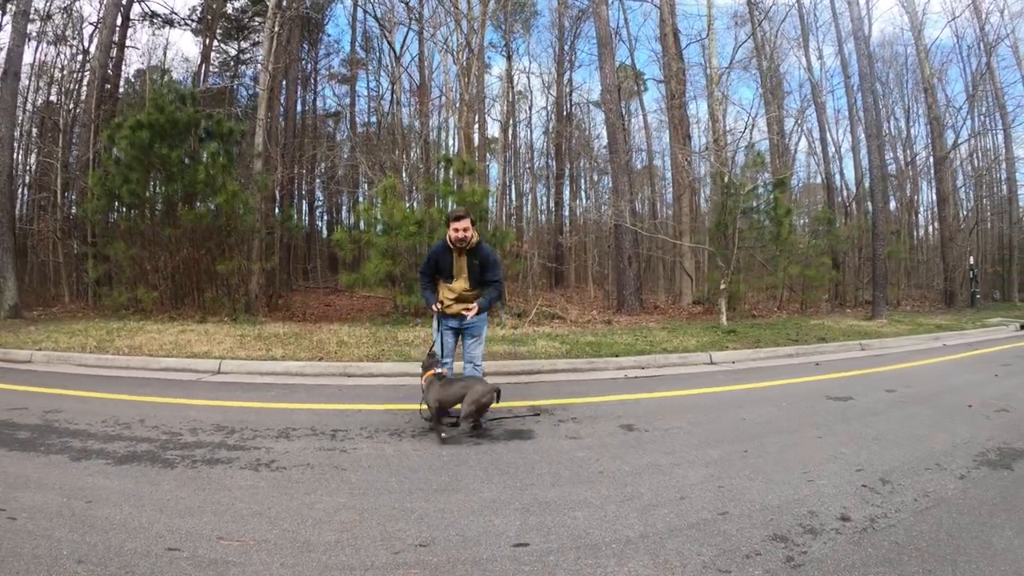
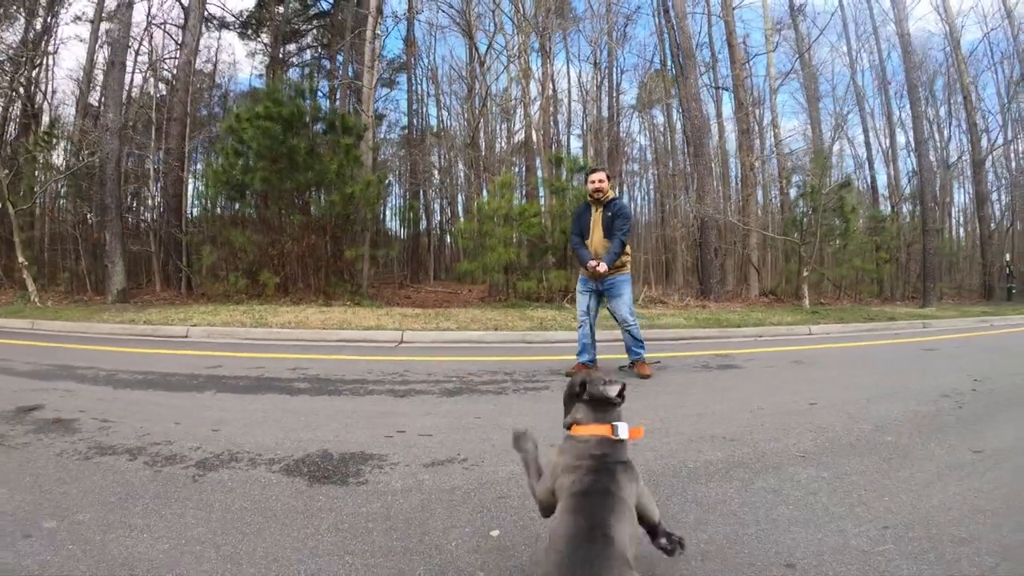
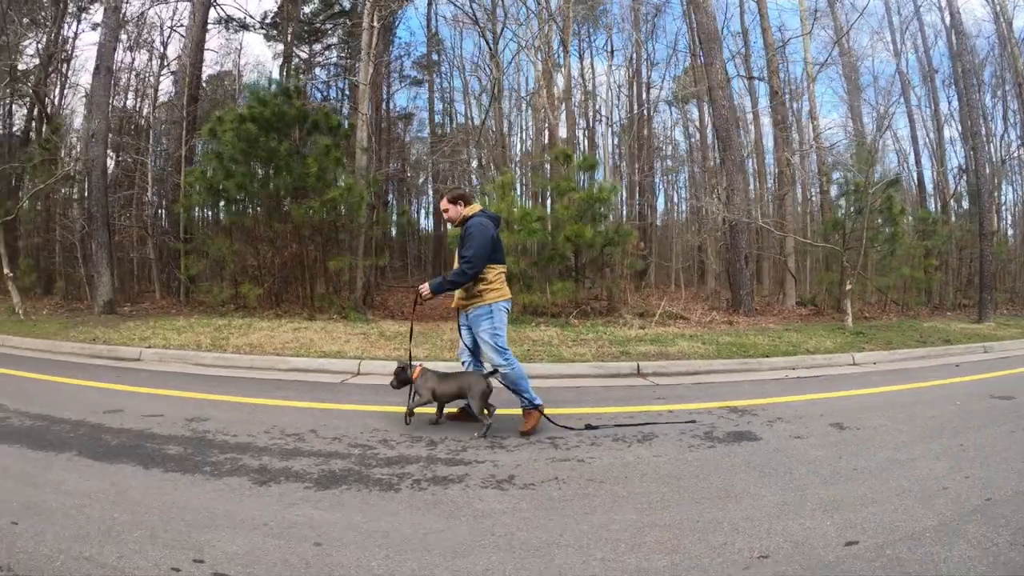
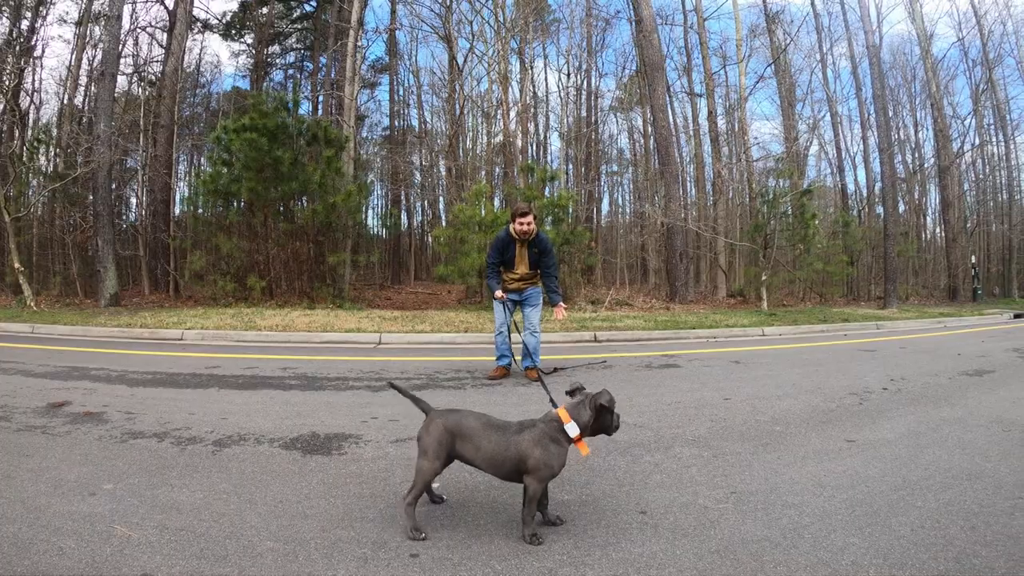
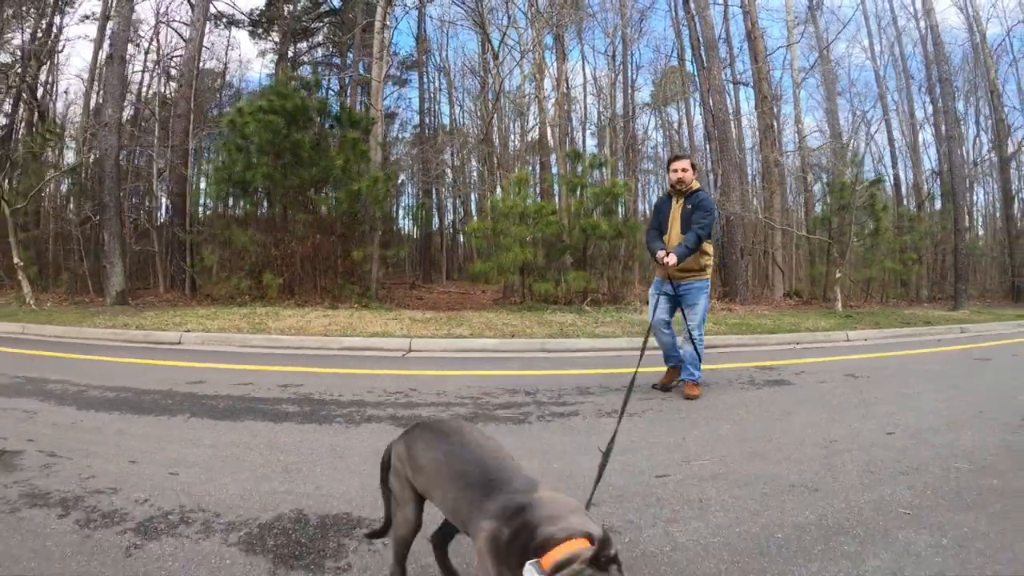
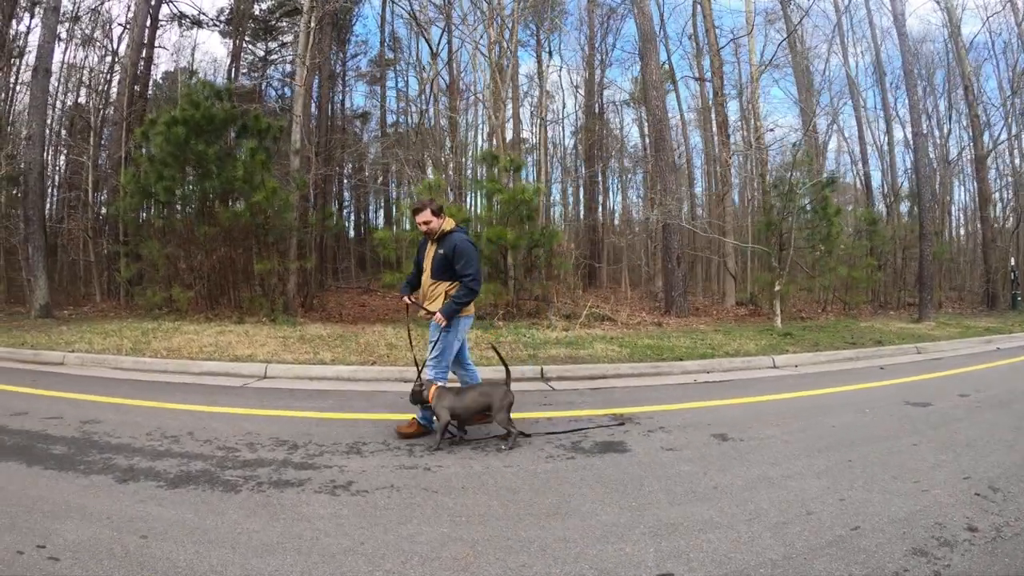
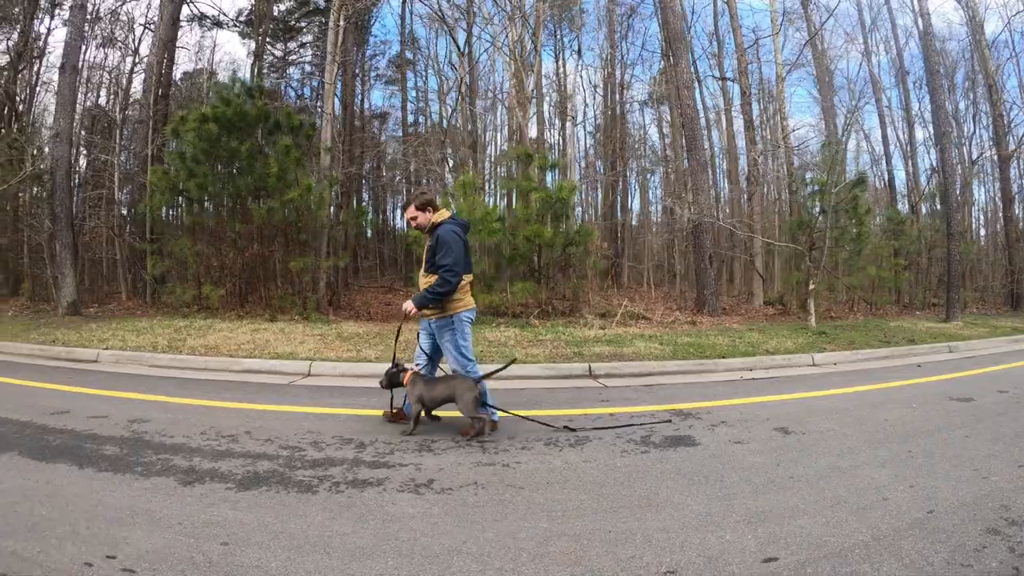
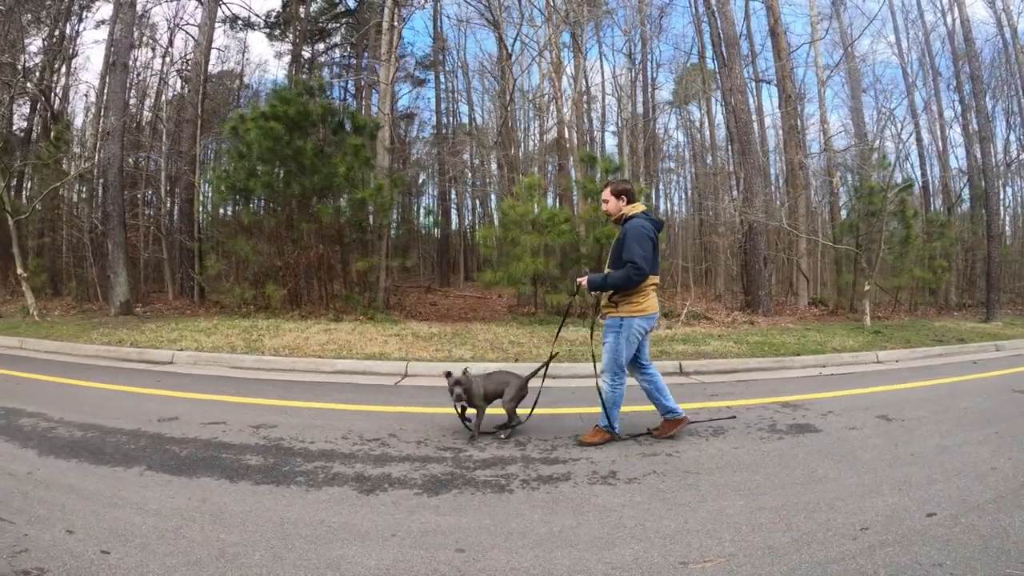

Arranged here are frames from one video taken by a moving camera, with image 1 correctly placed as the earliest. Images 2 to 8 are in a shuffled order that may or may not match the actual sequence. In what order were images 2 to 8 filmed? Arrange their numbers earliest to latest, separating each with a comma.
6, 7, 3, 8, 5, 2, 4
